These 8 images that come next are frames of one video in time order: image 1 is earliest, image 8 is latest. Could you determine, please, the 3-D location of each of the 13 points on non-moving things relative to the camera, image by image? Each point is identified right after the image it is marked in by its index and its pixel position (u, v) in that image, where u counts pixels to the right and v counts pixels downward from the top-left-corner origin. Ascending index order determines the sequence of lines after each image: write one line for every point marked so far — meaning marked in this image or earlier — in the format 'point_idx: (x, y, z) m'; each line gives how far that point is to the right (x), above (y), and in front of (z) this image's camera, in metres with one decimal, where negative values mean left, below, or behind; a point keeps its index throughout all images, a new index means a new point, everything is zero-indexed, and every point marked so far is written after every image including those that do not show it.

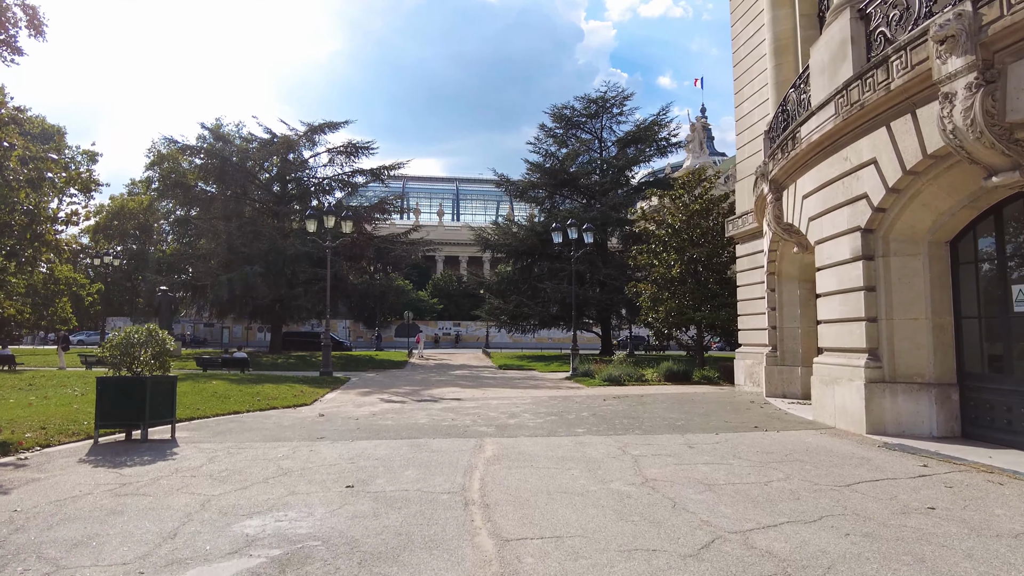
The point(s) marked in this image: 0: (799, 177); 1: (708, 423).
0: (+4.7, +1.8, +10.6) m
1: (+3.0, -2.1, +9.8) m
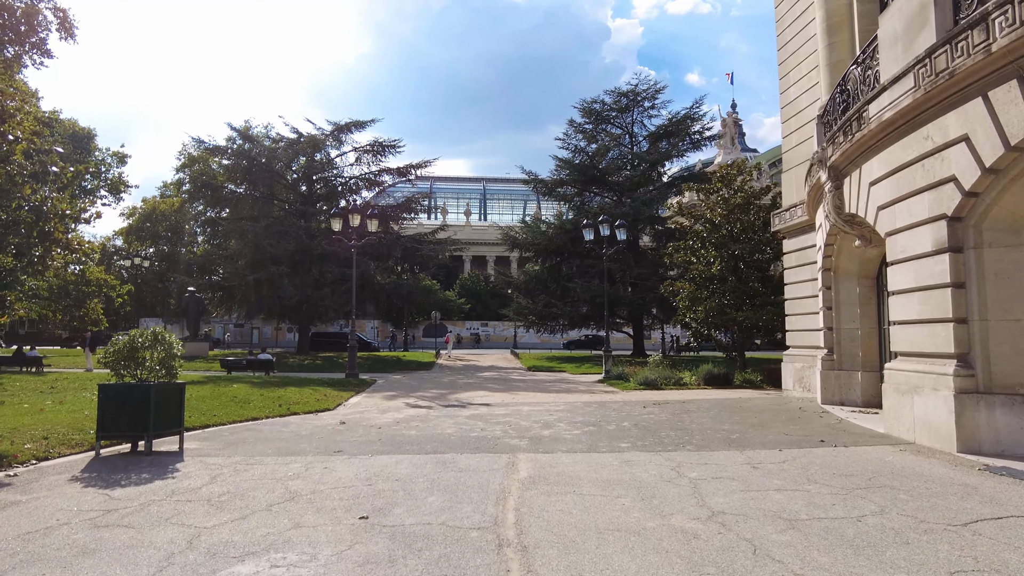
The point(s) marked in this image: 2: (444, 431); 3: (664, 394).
0: (+5.2, +1.9, +9.5) m
1: (+3.5, -2.0, +8.7) m
2: (-1.1, -2.2, +9.9) m
3: (+3.9, -2.8, +16.5) m
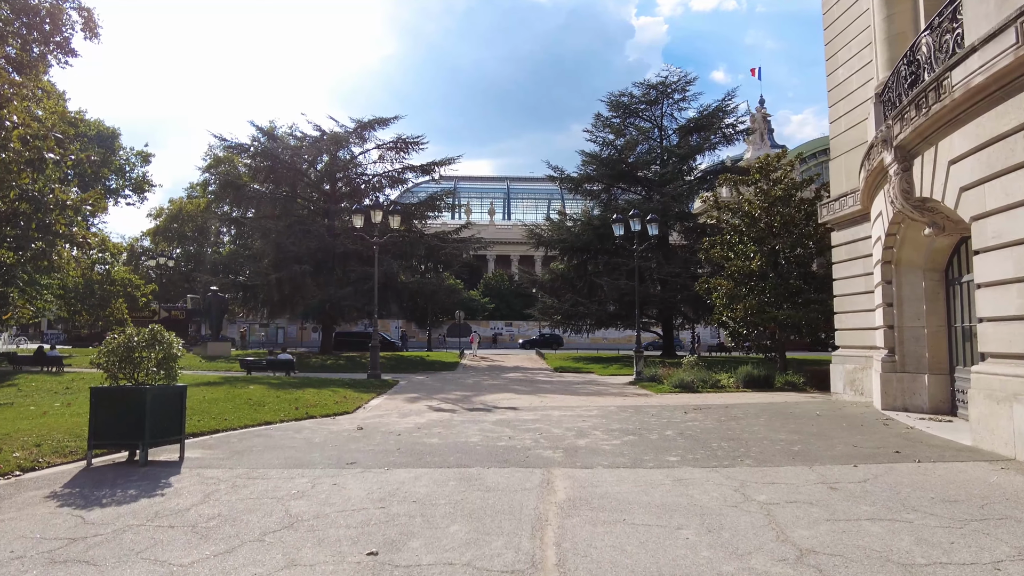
0: (+5.6, +2.0, +8.4) m
1: (+3.9, -1.9, +7.7) m
2: (-0.6, -2.1, +9.0) m
3: (+4.6, -2.7, +15.4) m
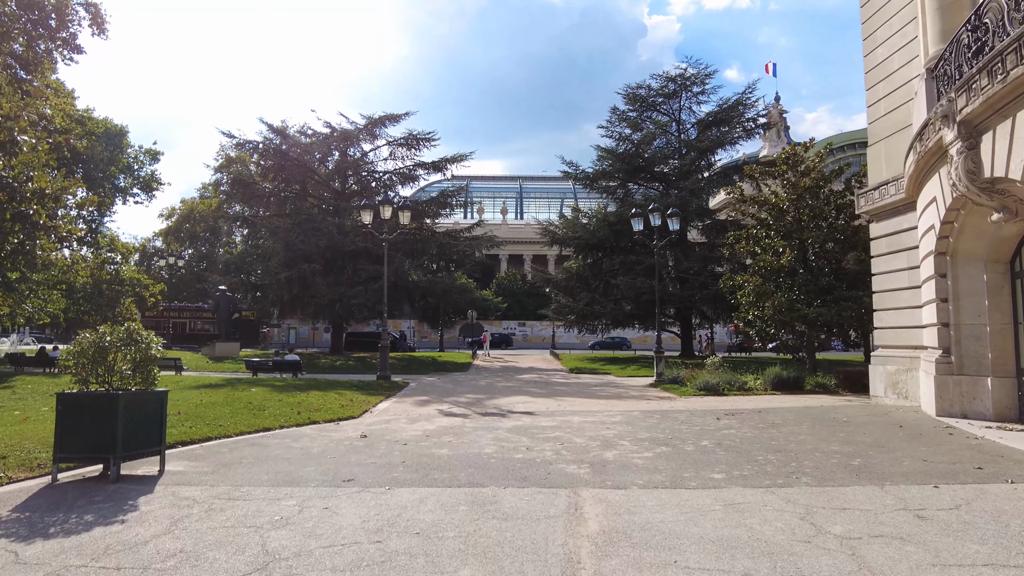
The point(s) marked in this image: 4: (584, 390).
0: (+5.8, +2.1, +7.4) m
1: (+4.1, -1.8, +6.7) m
2: (-0.4, -2.0, +8.1) m
3: (+4.9, -2.6, +14.4) m
4: (+2.1, -3.0, +18.6) m
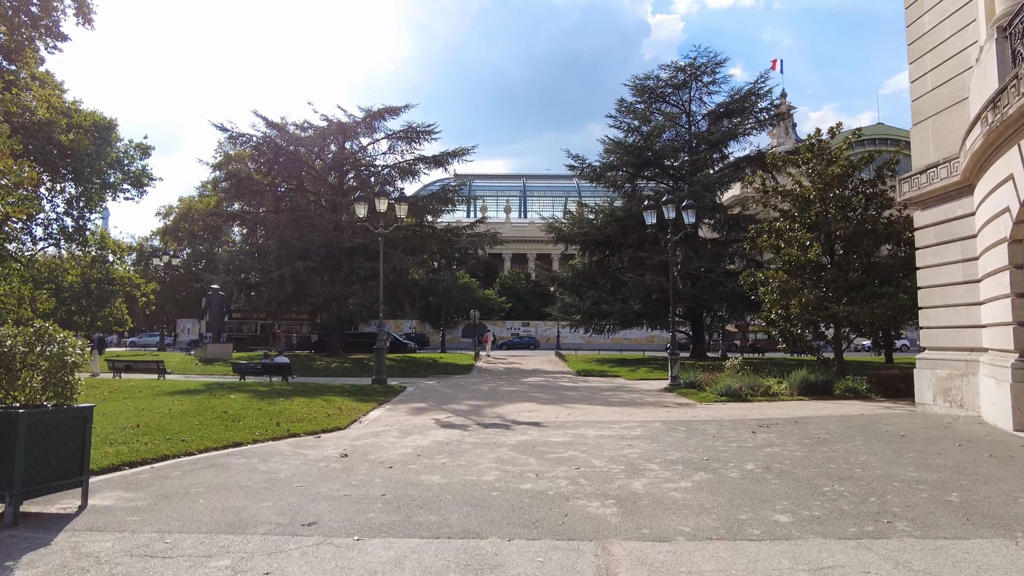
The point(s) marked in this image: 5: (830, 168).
0: (+5.8, +2.2, +5.9) m
1: (+4.1, -1.7, +5.3) m
2: (-0.3, -2.0, +6.7) m
3: (+5.0, -2.5, +13.0) m
4: (+2.2, -2.9, +17.2) m
5: (+9.1, +3.5, +18.4) m
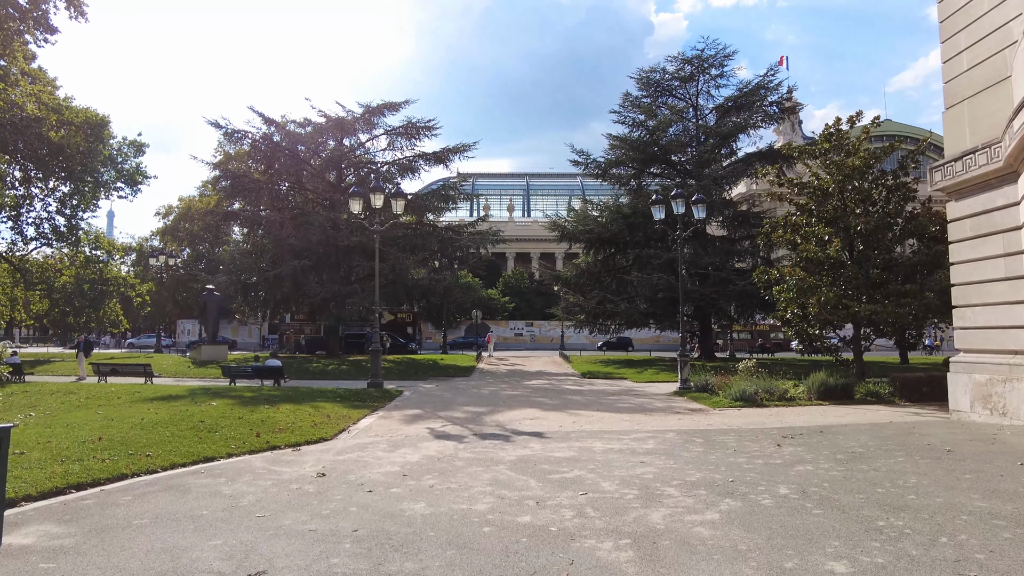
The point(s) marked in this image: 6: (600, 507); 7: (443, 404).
0: (+5.8, +2.2, +4.9) m
1: (+4.1, -1.7, +4.3) m
2: (-0.4, -1.9, +5.8) m
3: (+5.0, -2.5, +12.0) m
4: (+2.3, -2.8, +16.2) m
5: (+9.2, +3.5, +17.4) m
6: (+0.7, -1.9, +5.6) m
7: (-1.7, -2.8, +15.8) m
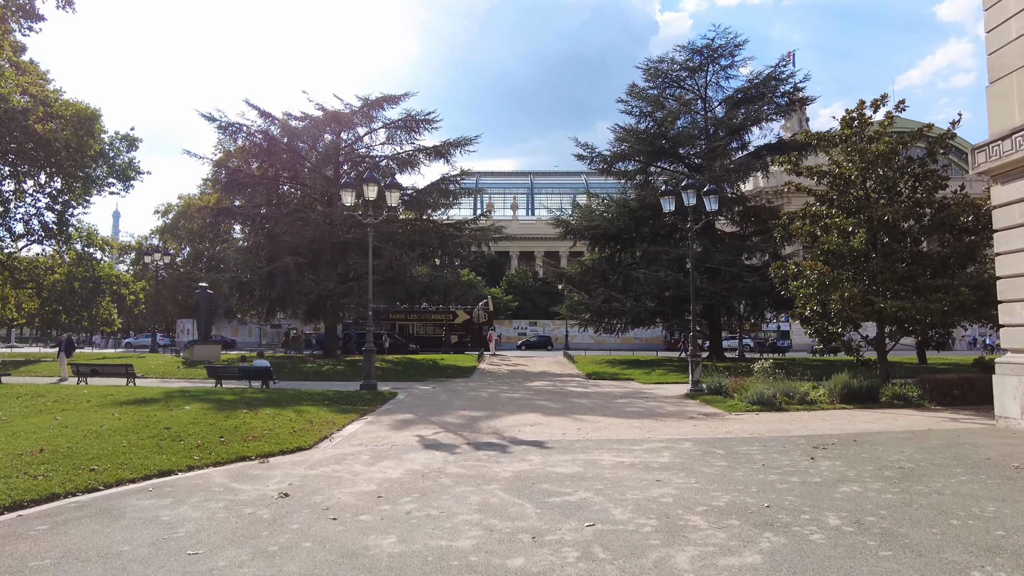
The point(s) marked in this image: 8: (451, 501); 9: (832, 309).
0: (+5.7, +2.3, +3.8) m
1: (+4.0, -1.6, +3.2) m
2: (-0.4, -1.8, +4.7) m
3: (+5.0, -2.4, +10.9) m
4: (+2.3, -2.7, +15.1) m
5: (+9.2, +3.6, +16.2) m
6: (+0.7, -1.8, +4.5) m
7: (-1.7, -2.7, +14.7) m
8: (-0.6, -2.0, +6.0) m
9: (+7.9, -0.5, +16.0) m
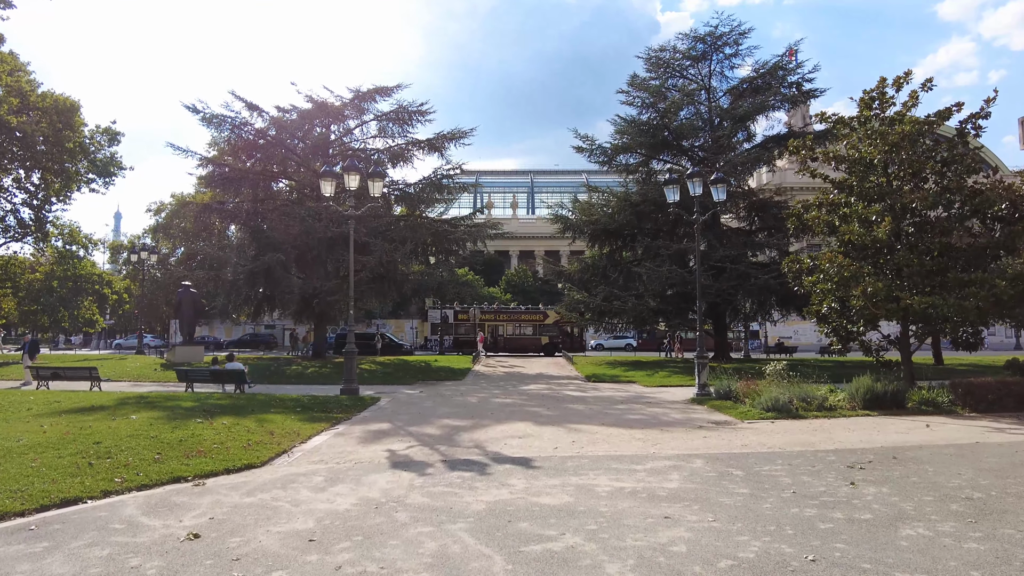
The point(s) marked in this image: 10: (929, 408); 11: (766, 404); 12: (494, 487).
0: (+5.5, +2.4, +2.4) m
1: (+3.8, -1.5, +1.8) m
2: (-0.7, -1.7, +3.3) m
3: (+4.8, -2.3, +9.5) m
4: (+2.0, -2.6, +13.7) m
5: (+8.9, +3.8, +14.9) m
6: (+0.4, -1.7, +3.1) m
7: (-1.9, -2.6, +13.3) m
8: (-0.8, -1.9, +4.6) m
9: (+7.7, -0.4, +14.6) m
10: (+8.7, -2.5, +13.4) m
11: (+5.3, -2.4, +13.3) m
12: (-0.2, -2.0, +6.6) m
